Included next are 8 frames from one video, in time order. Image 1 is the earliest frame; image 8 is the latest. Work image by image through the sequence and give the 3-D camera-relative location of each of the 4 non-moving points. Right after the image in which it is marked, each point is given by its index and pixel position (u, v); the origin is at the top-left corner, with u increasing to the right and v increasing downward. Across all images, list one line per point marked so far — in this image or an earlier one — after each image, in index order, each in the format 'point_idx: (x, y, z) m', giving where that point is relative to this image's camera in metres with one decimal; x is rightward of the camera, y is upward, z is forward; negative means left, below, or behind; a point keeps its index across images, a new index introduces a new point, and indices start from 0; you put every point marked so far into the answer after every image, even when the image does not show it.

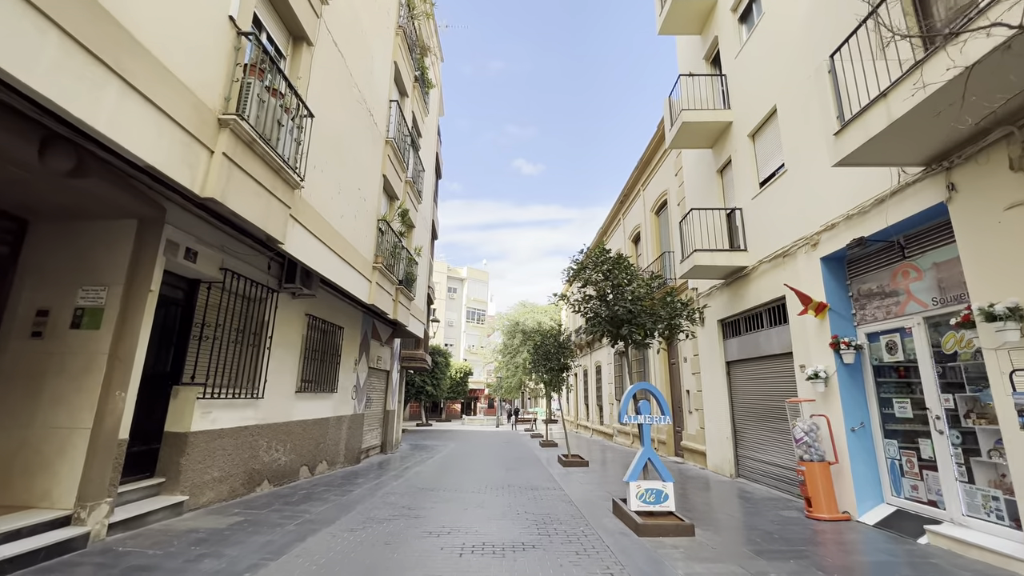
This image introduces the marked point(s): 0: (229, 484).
0: (-3.7, -2.6, +5.9) m
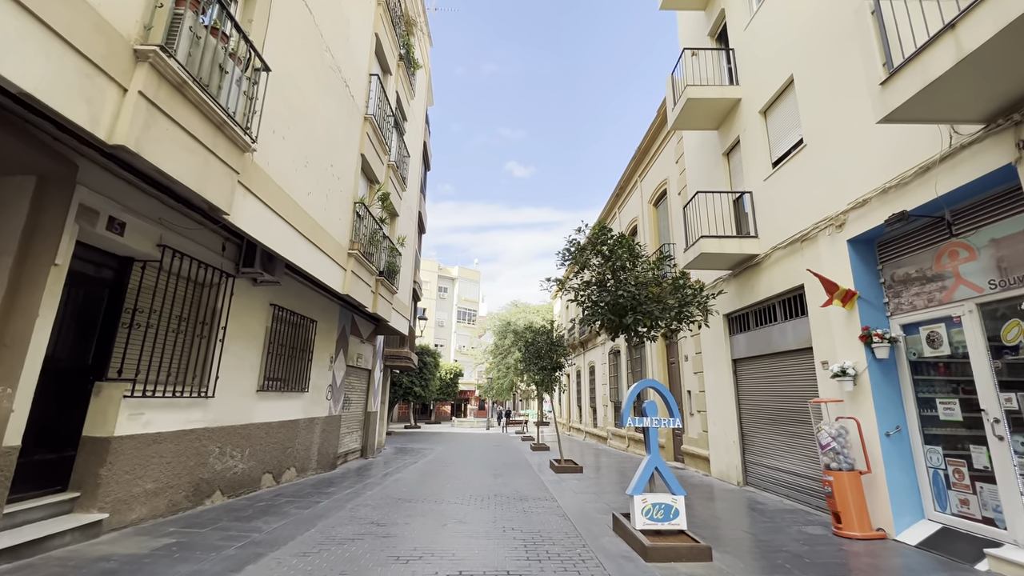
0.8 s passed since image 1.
0: (-3.9, -2.4, +5.1) m
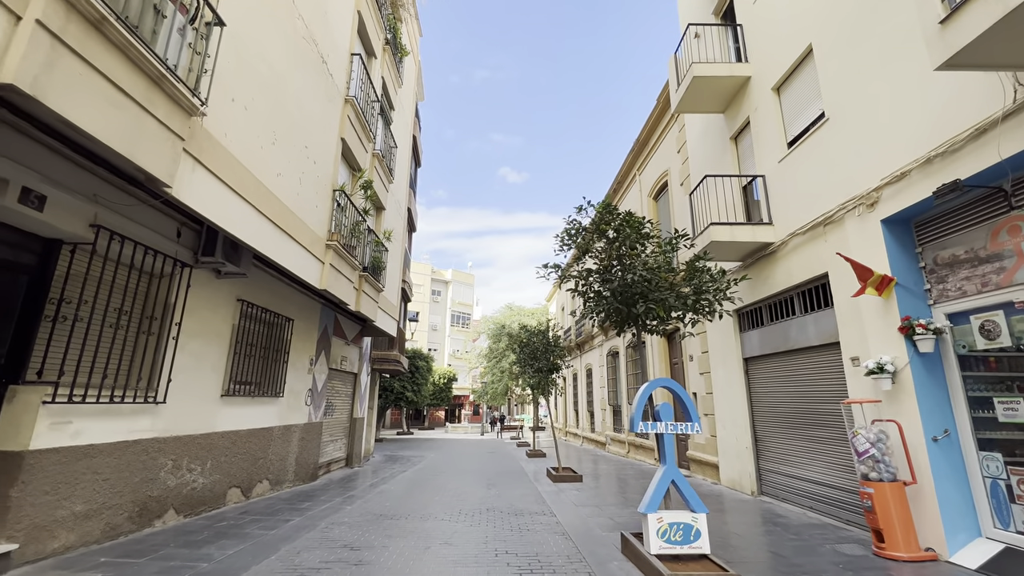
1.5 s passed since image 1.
0: (-3.9, -2.2, +4.4) m
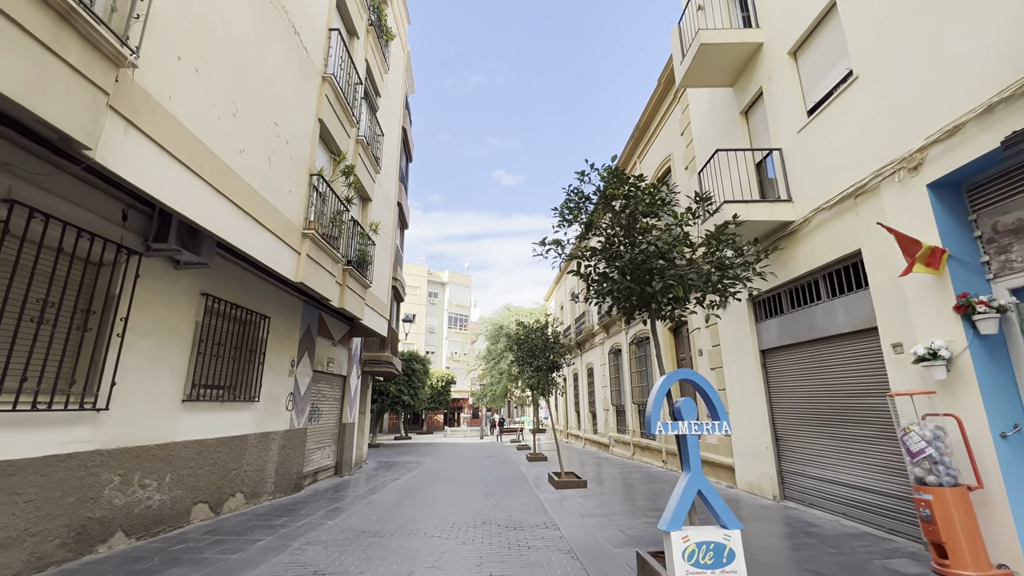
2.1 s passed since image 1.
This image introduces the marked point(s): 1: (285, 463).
0: (-4.0, -2.1, +3.7) m
1: (-4.1, -3.2, +8.2) m
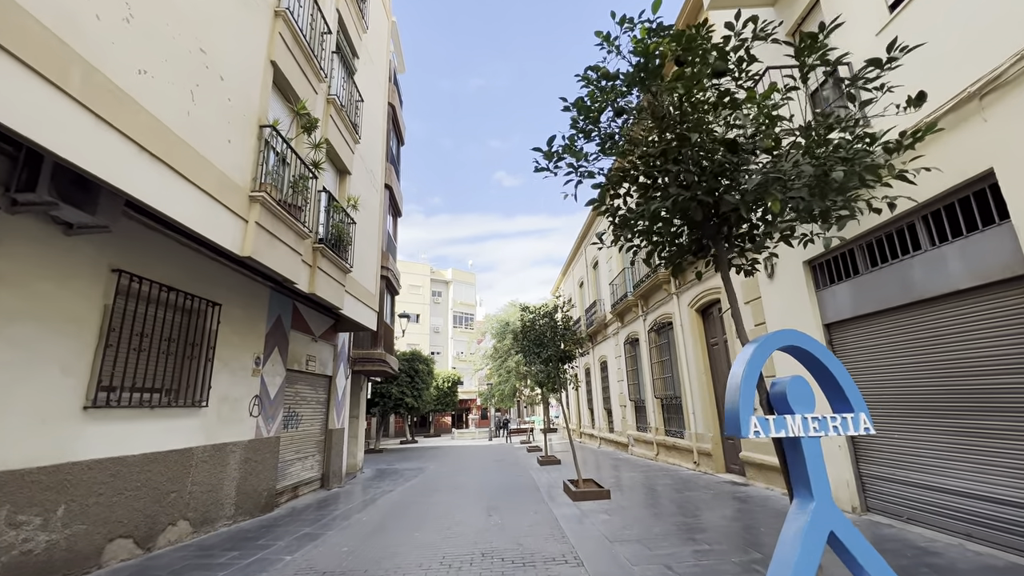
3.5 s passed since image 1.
0: (-3.9, -1.9, +2.4) m
1: (-4.0, -2.9, +6.9) m
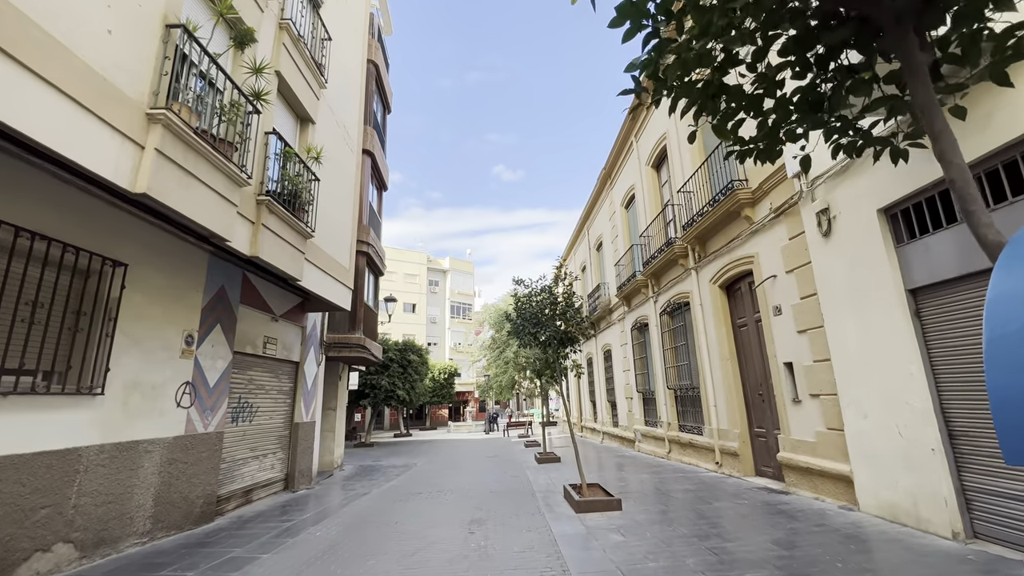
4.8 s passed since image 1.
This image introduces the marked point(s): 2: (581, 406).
0: (-4.1, -1.4, +1.1) m
1: (-4.1, -2.4, +5.6) m
2: (+2.9, -5.0, +19.2) m
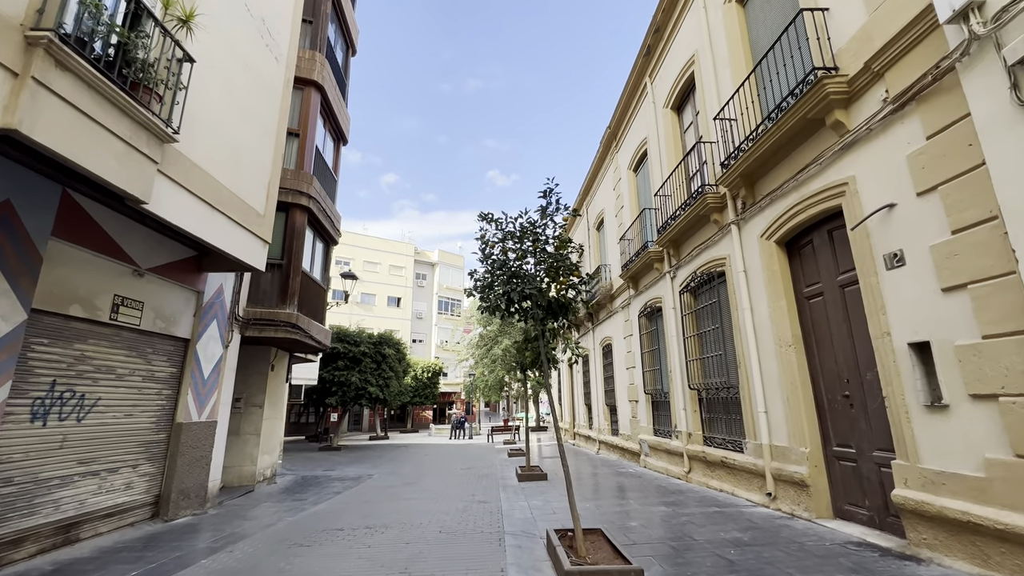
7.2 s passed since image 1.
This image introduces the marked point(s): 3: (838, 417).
0: (-4.4, -0.7, -1.4) m
1: (-4.6, -1.6, +3.1) m
2: (+2.3, -4.5, +16.7) m
3: (+3.5, -1.4, +4.9) m
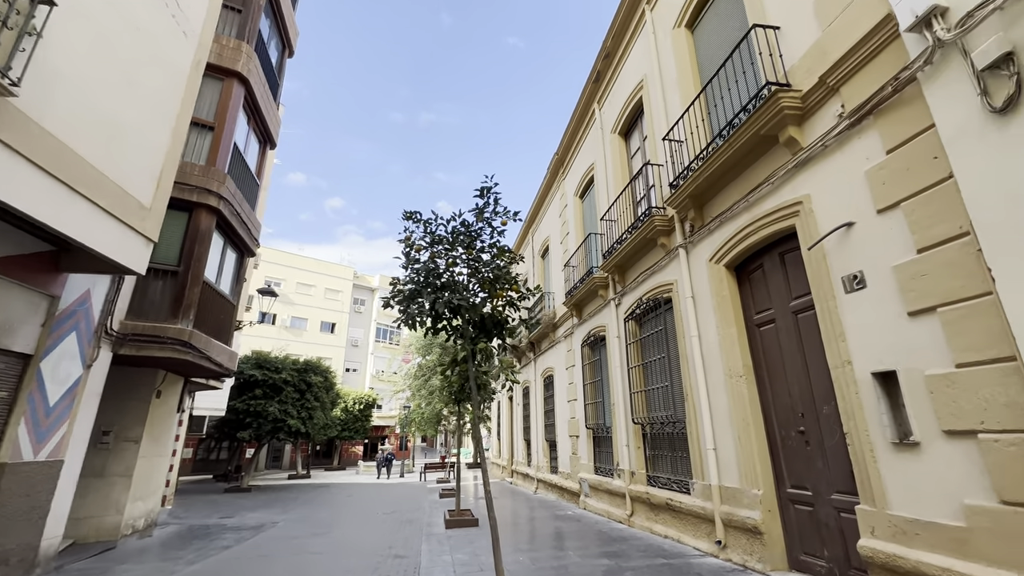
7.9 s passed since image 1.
0: (-4.3, -0.1, -2.7) m
1: (-5.0, -1.4, +1.7) m
2: (0.0, -5.5, +15.8) m
3: (+2.8, -1.6, +4.5) m
